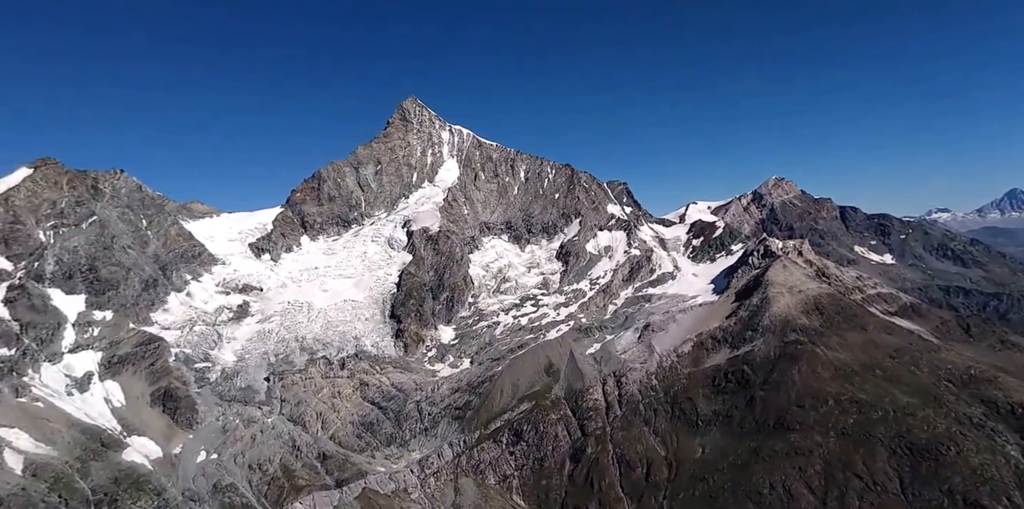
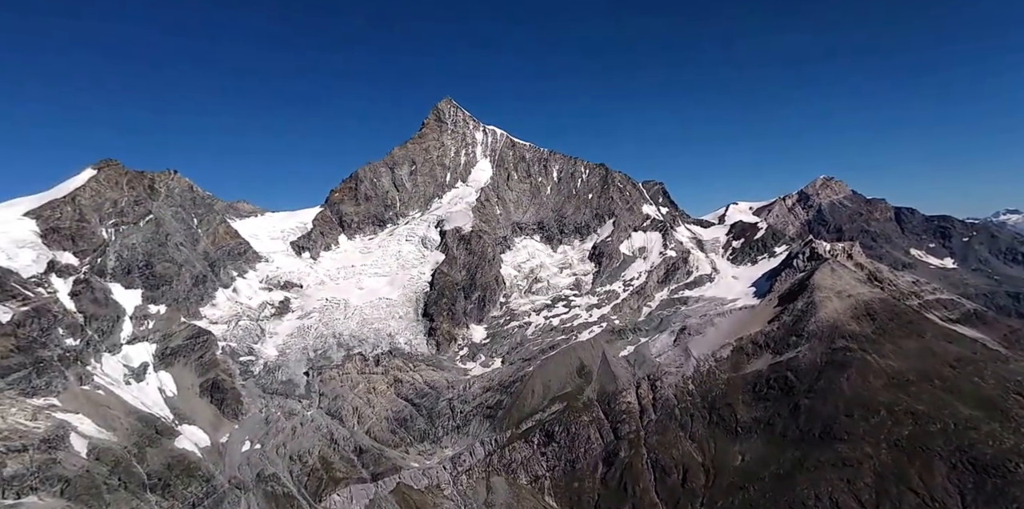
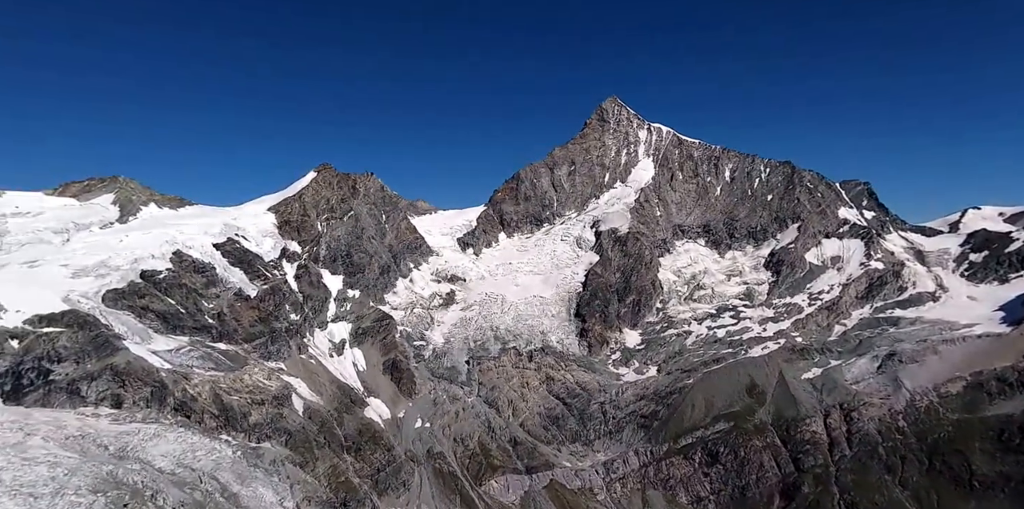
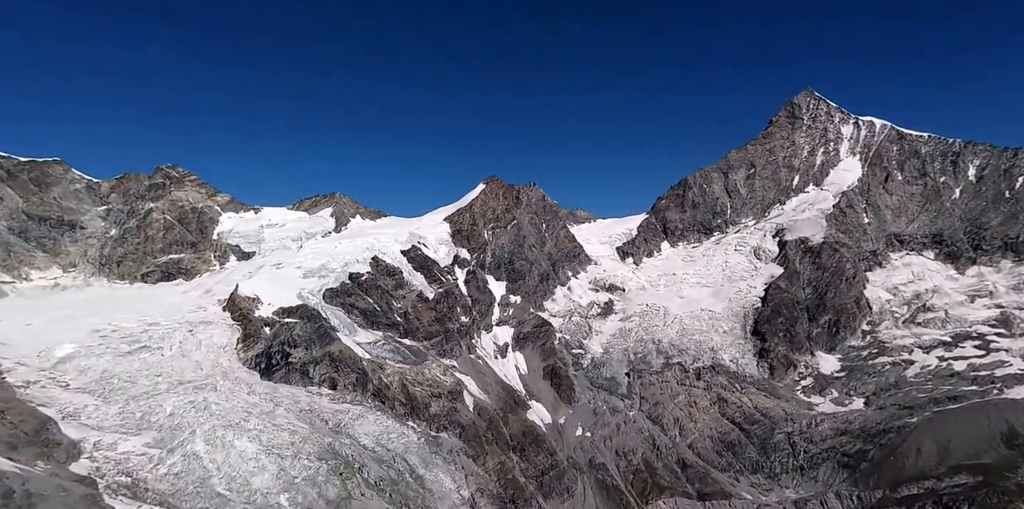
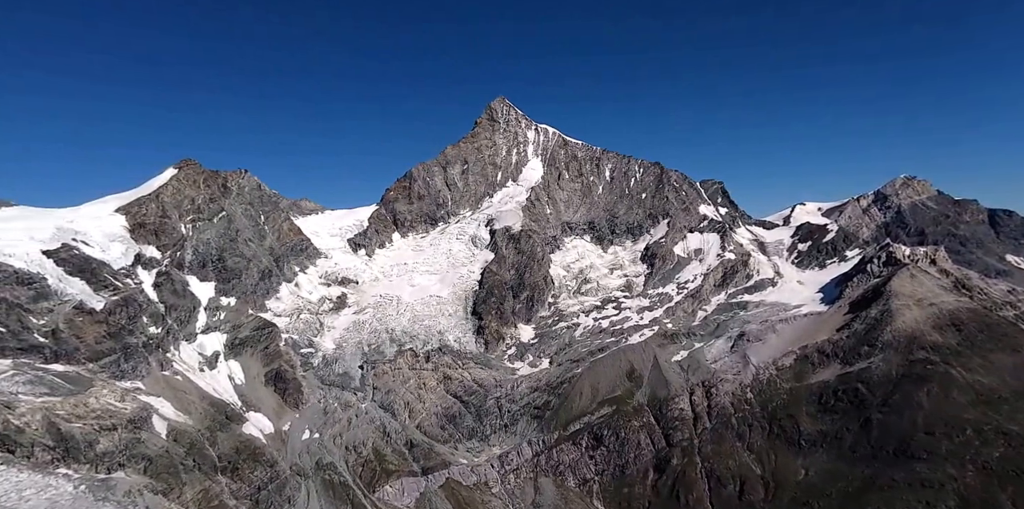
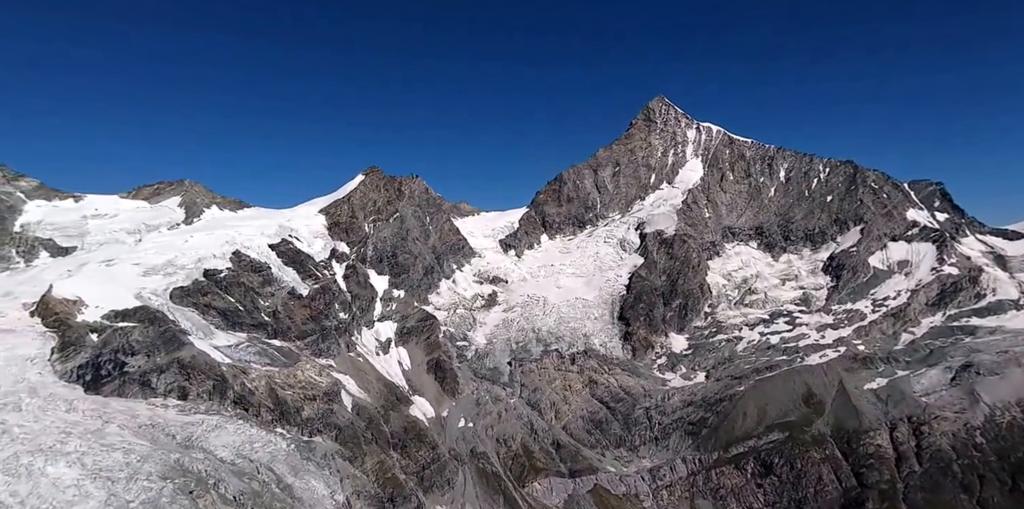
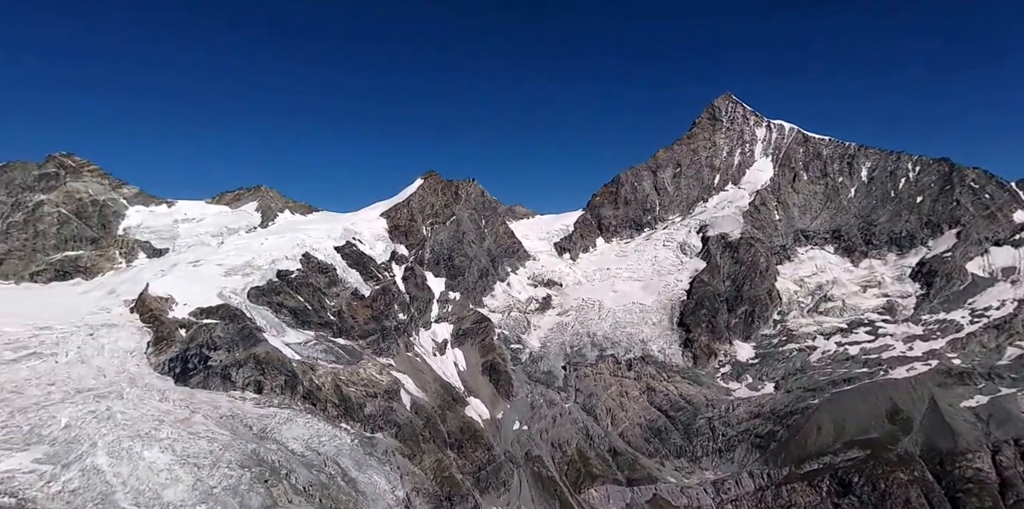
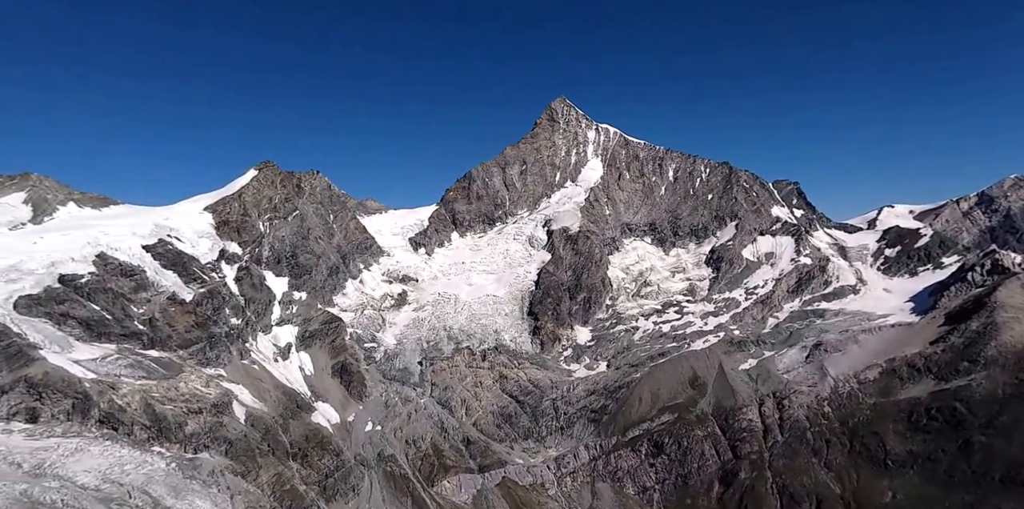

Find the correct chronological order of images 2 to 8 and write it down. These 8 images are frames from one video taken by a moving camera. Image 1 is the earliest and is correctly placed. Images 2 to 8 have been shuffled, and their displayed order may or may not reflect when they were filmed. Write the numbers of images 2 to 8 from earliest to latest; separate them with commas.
2, 5, 8, 3, 6, 7, 4
